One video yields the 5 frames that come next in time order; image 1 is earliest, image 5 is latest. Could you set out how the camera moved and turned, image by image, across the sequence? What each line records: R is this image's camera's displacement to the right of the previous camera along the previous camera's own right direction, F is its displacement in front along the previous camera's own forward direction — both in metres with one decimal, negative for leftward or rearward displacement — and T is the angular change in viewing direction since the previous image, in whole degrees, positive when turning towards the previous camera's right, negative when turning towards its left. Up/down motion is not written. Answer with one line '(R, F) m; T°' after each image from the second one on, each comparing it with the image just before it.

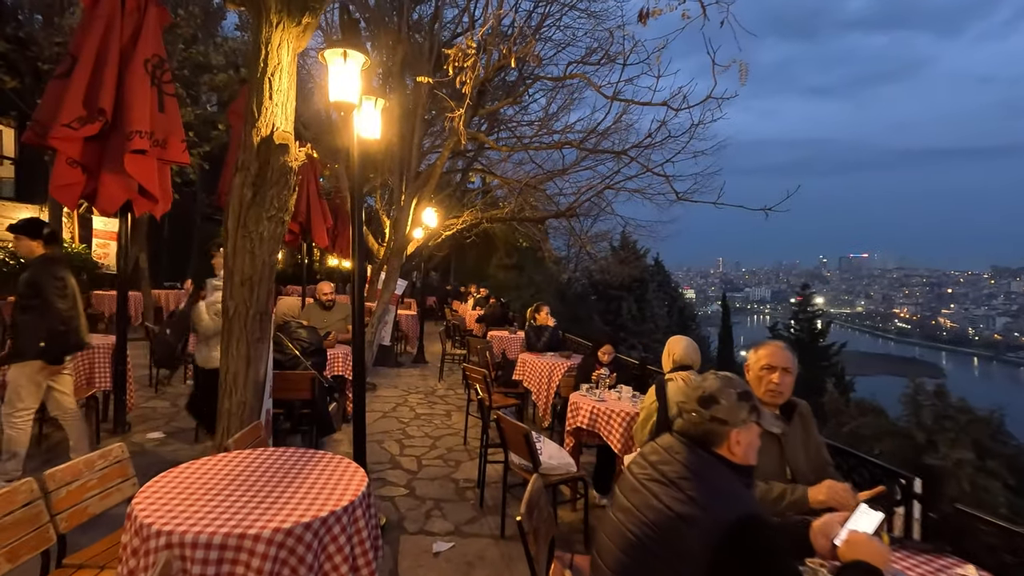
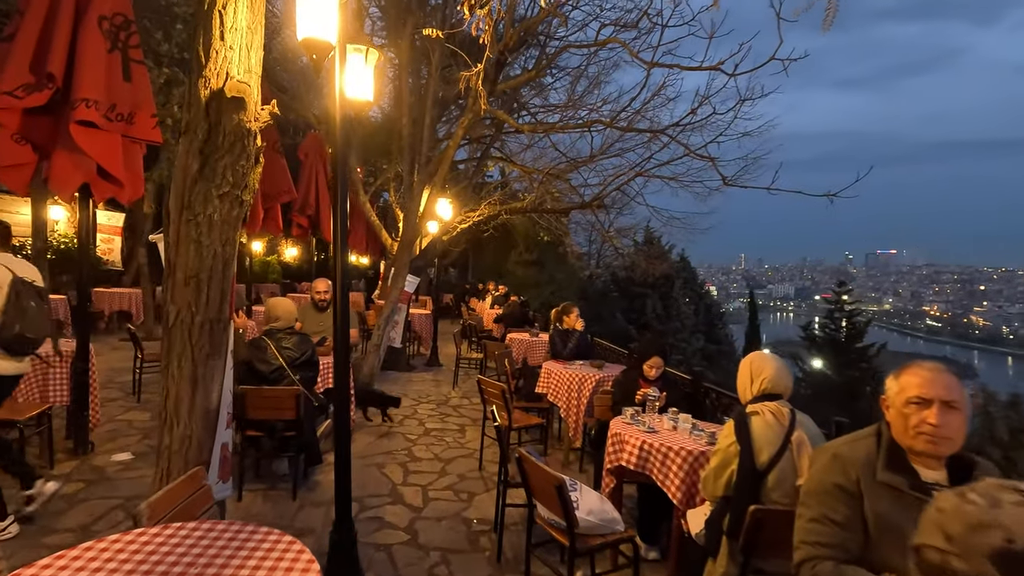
(-0.1, +1.1) m; -2°
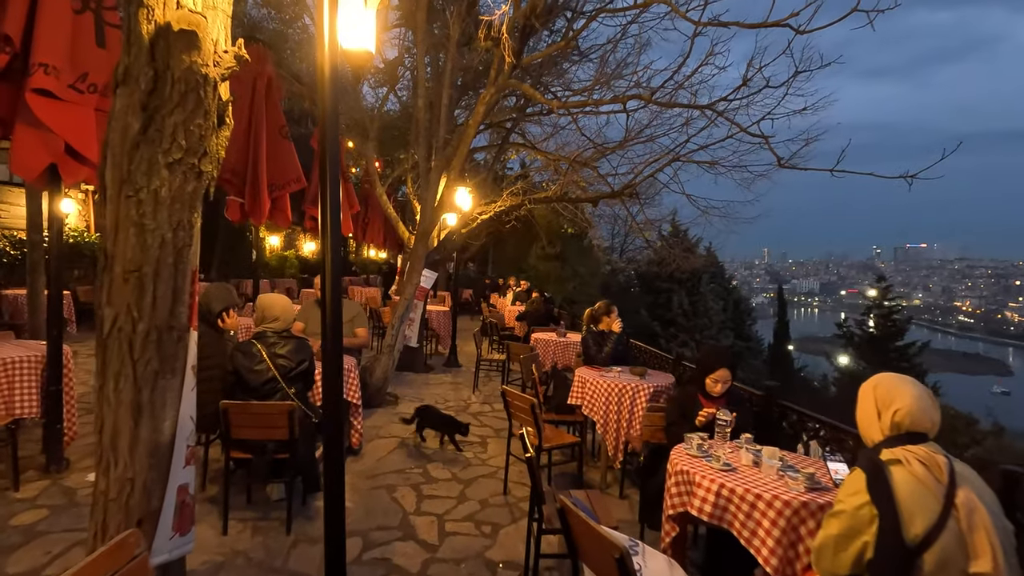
(-0.1, +0.8) m; -2°
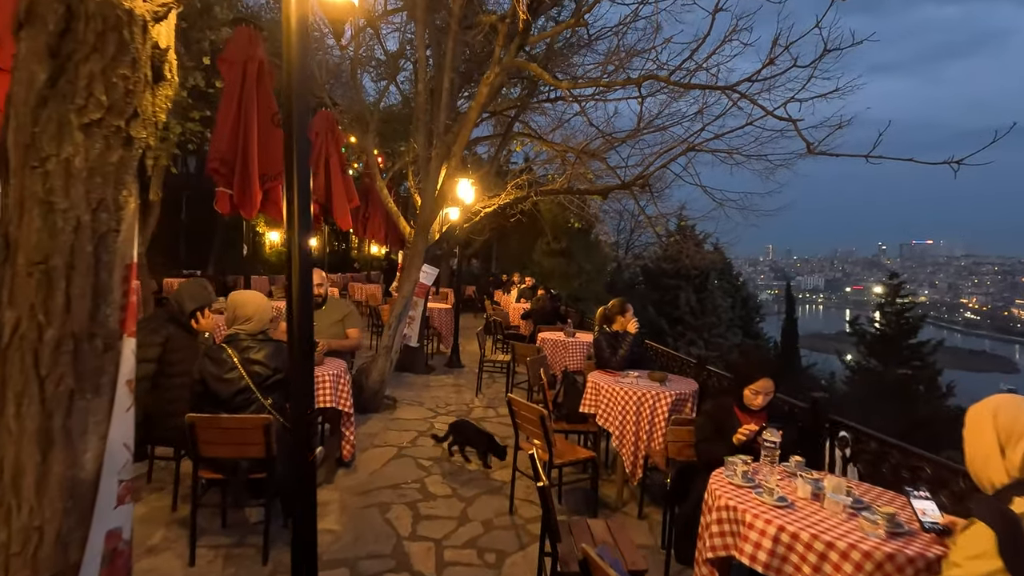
(0.0, +0.5) m; 0°
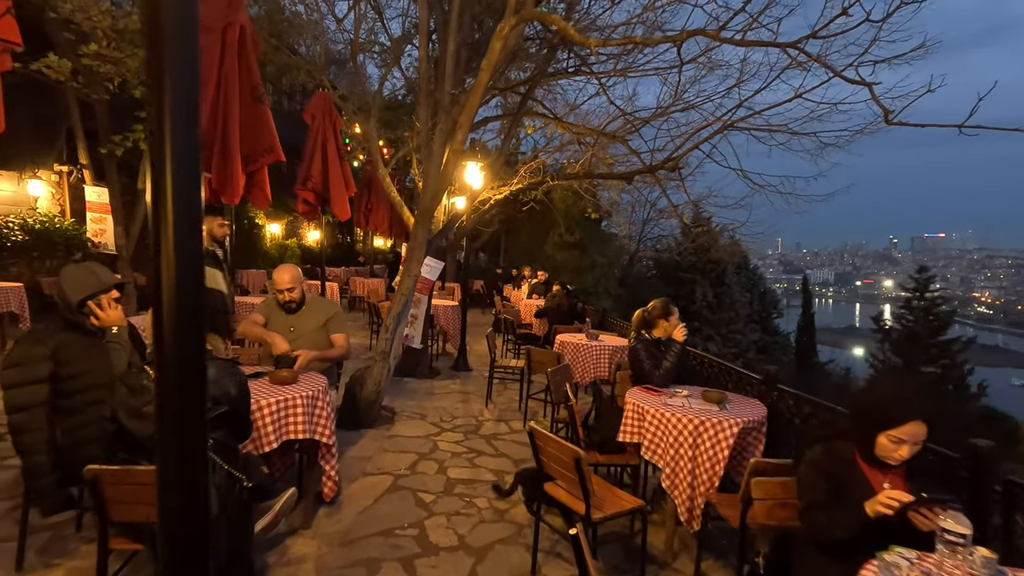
(-0.1, +1.1) m; -1°
